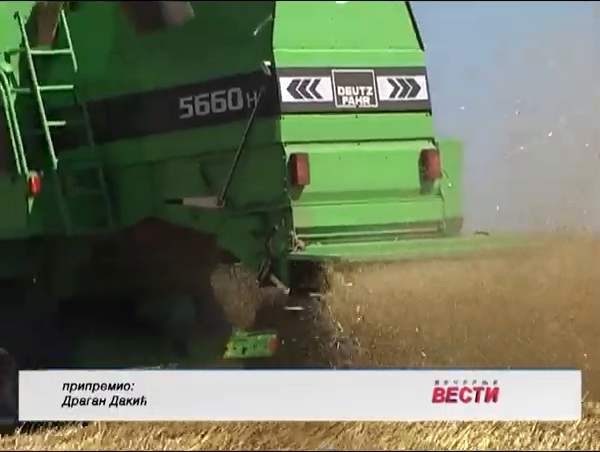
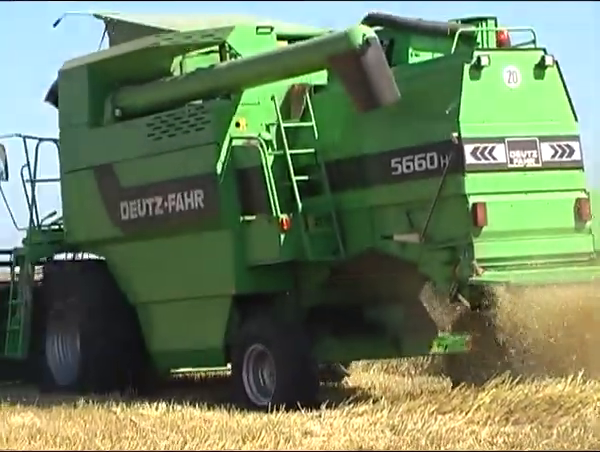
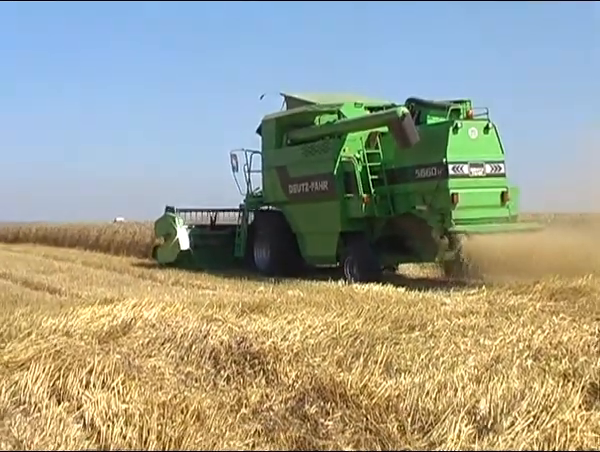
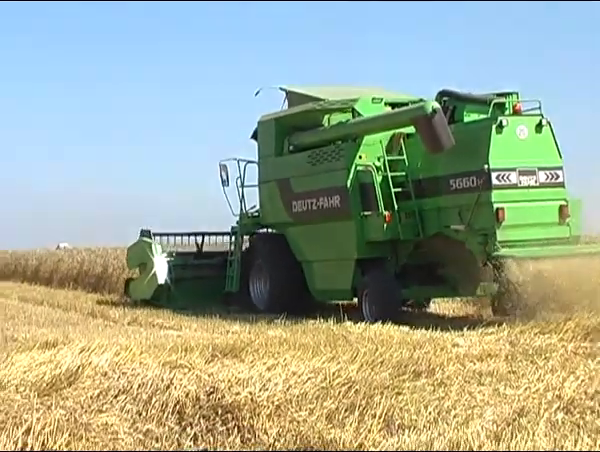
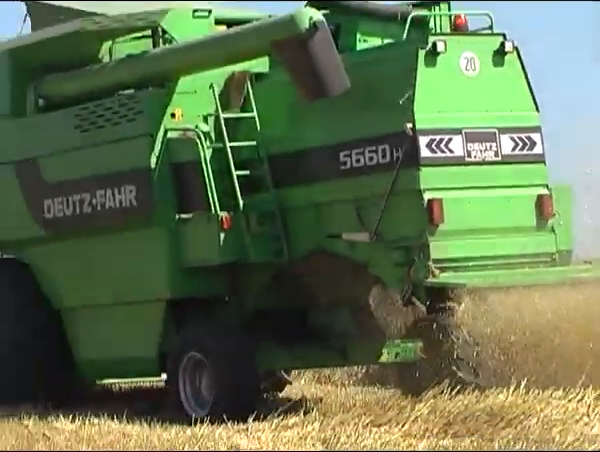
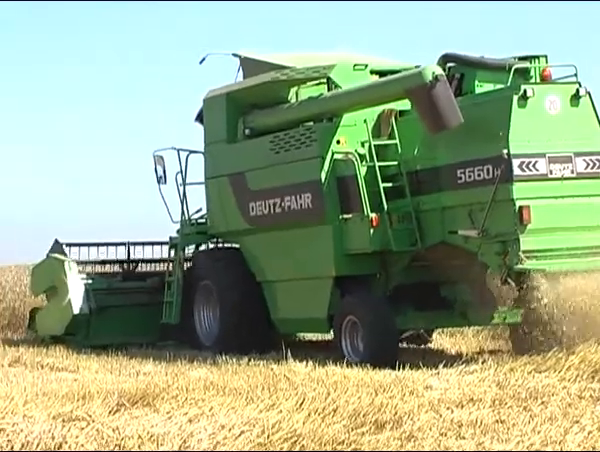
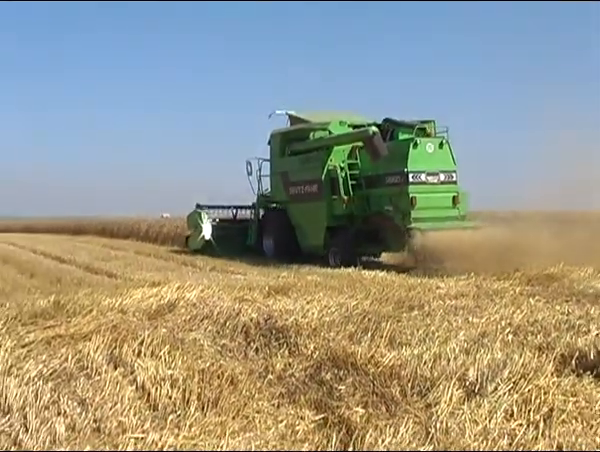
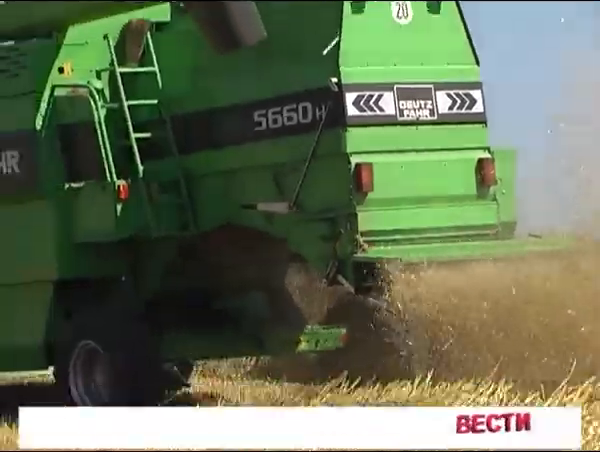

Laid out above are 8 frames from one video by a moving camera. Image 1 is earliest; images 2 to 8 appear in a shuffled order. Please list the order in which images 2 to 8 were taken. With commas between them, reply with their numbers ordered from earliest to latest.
8, 5, 2, 6, 4, 3, 7
